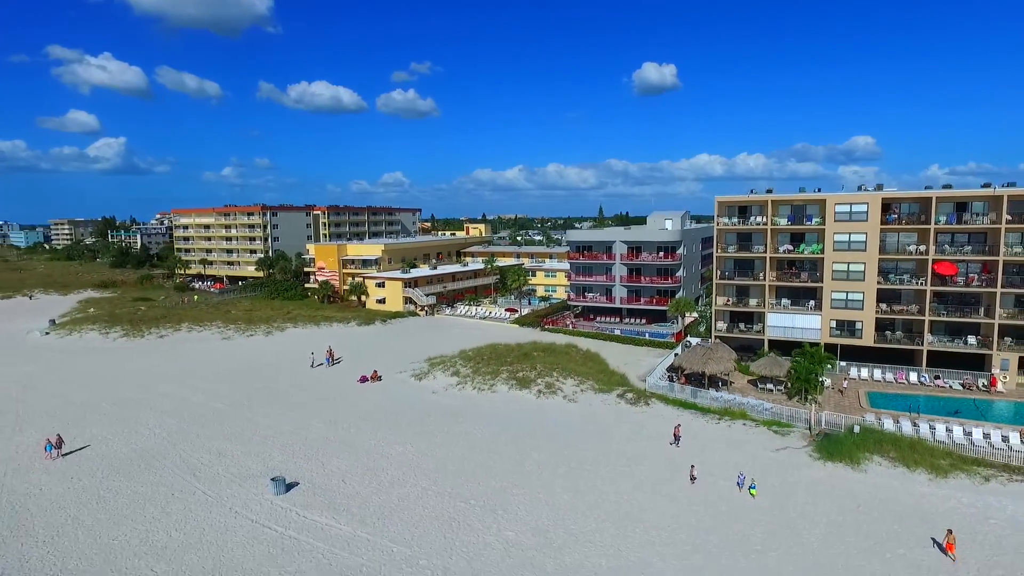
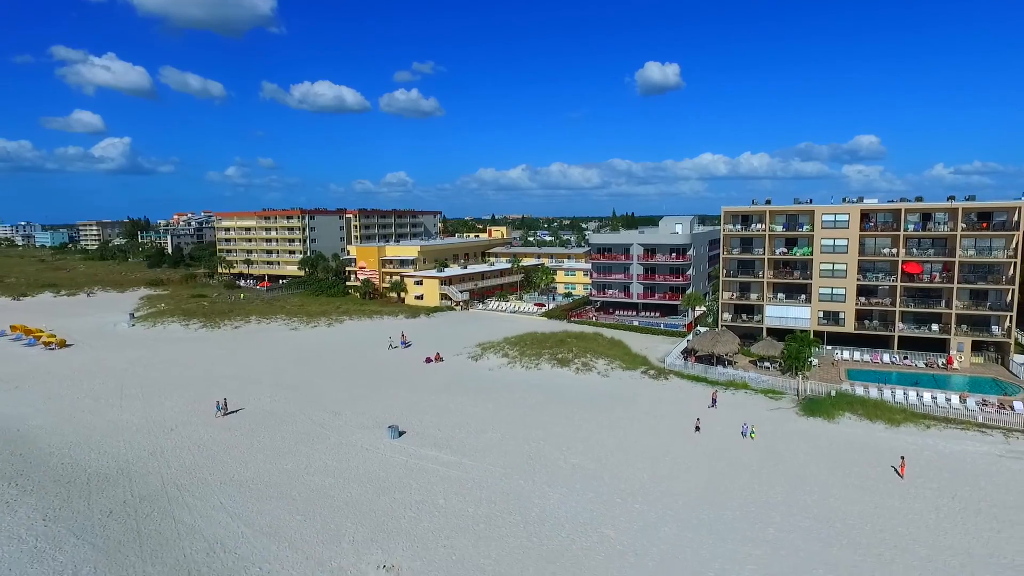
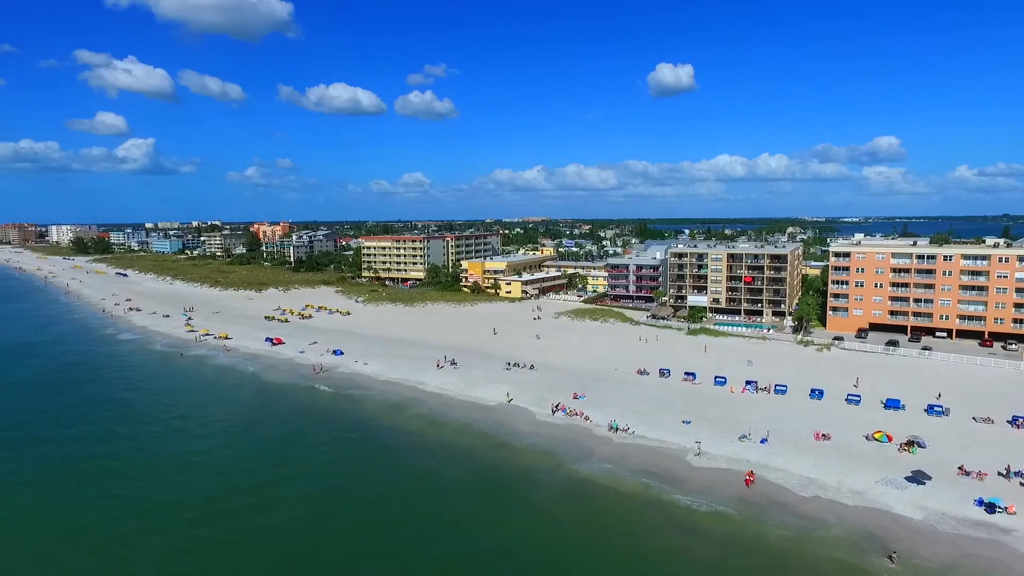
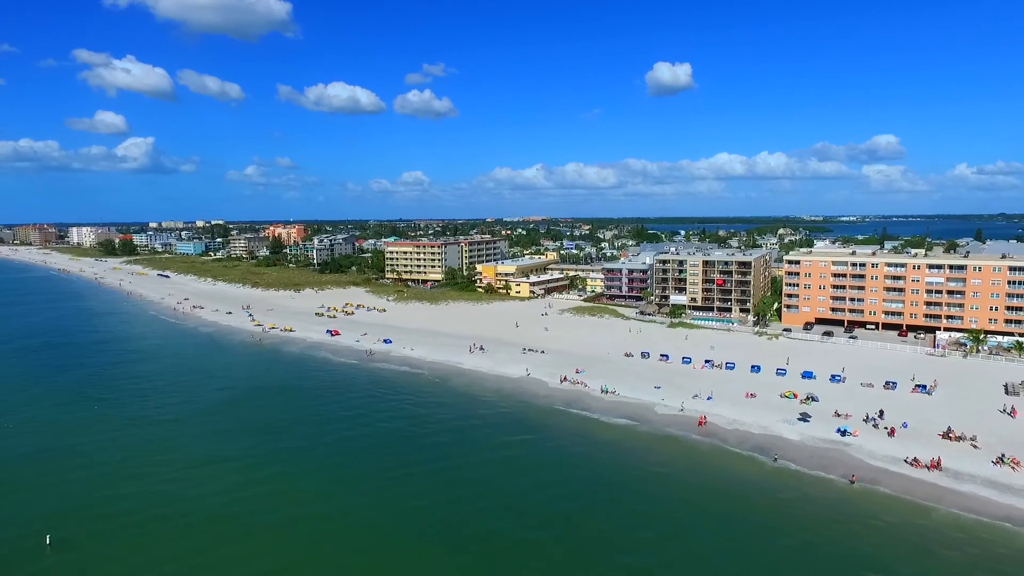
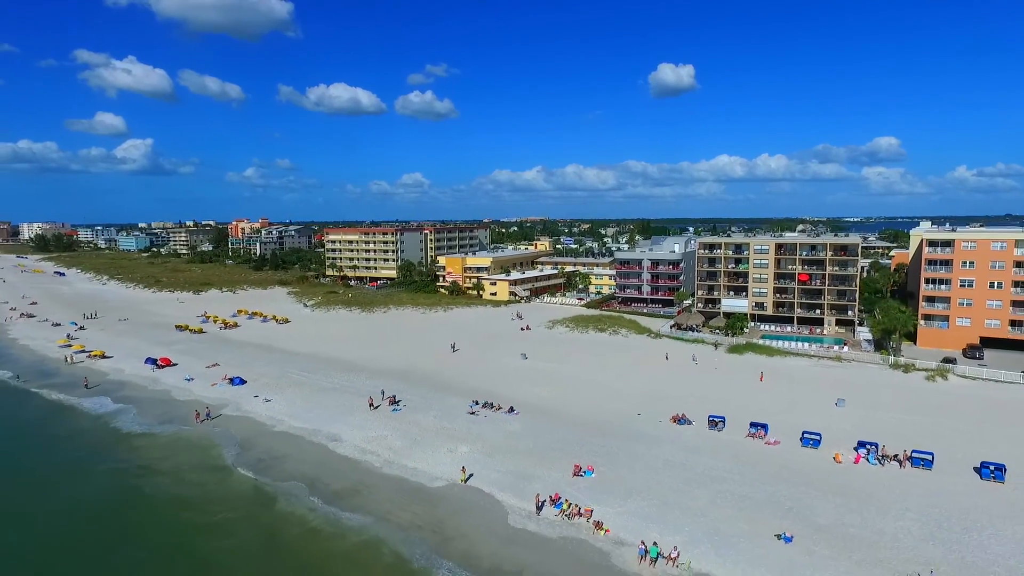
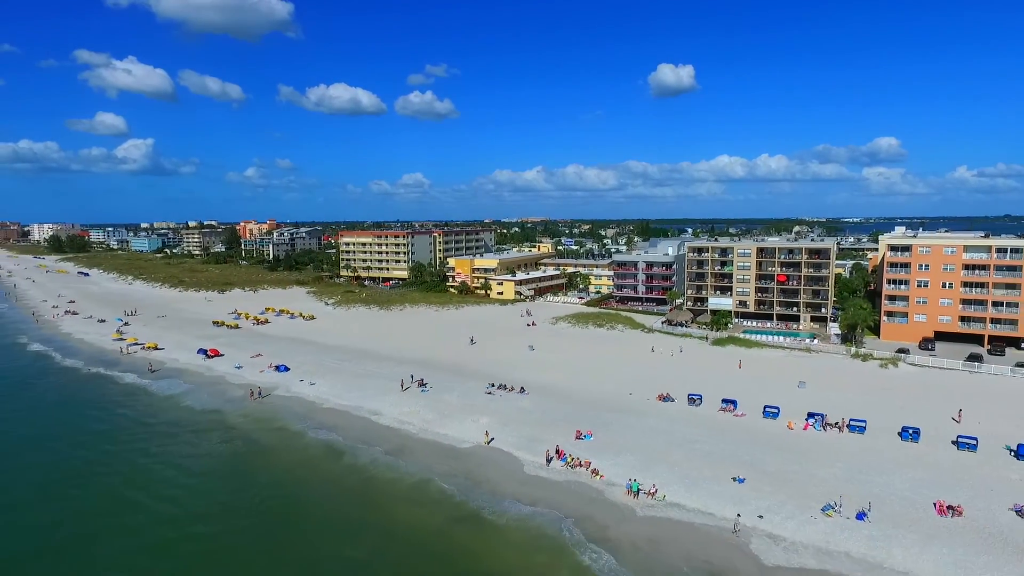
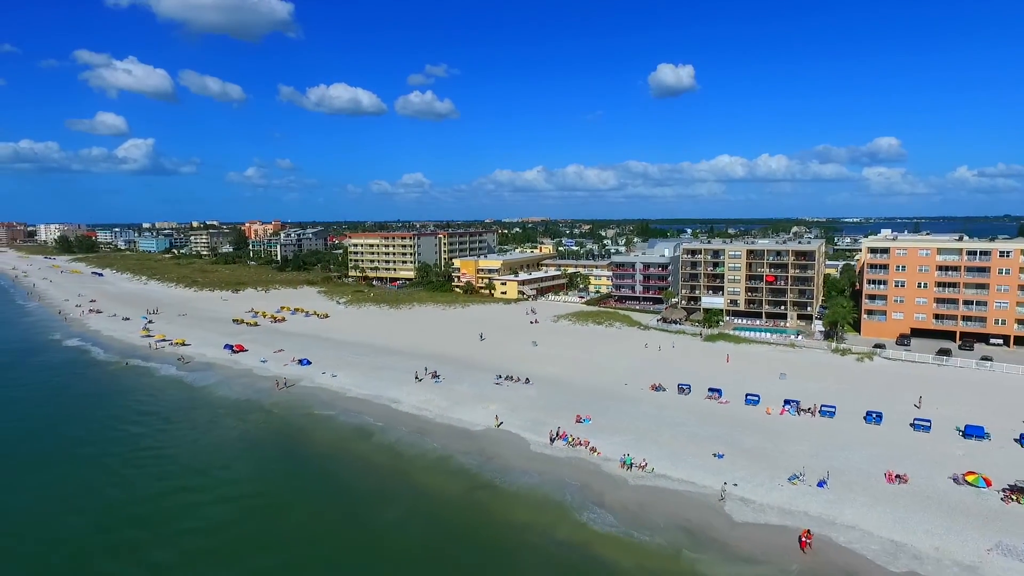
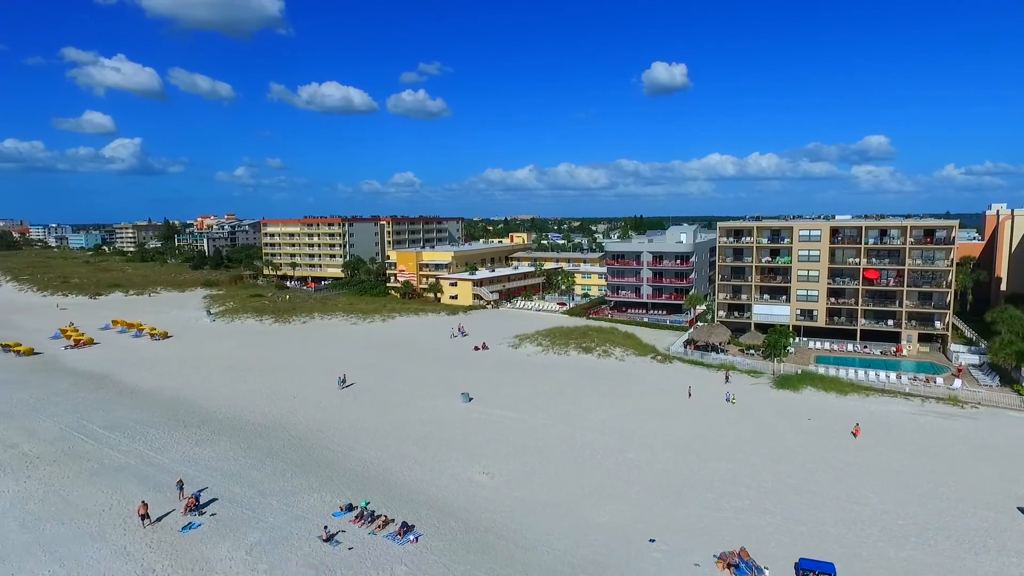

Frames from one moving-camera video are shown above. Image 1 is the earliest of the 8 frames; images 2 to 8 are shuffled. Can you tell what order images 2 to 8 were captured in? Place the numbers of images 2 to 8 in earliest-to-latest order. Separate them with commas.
2, 8, 5, 6, 7, 3, 4
